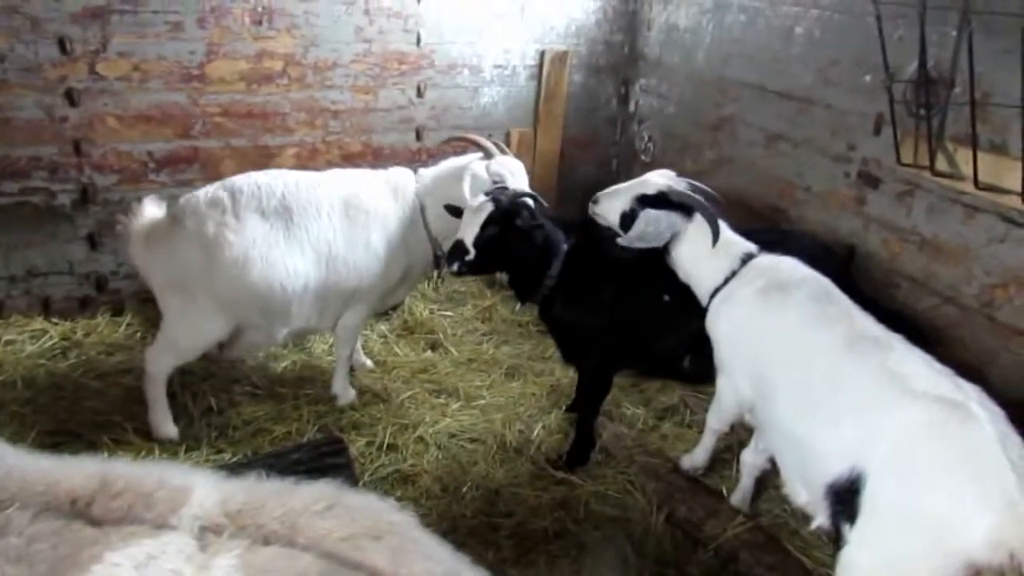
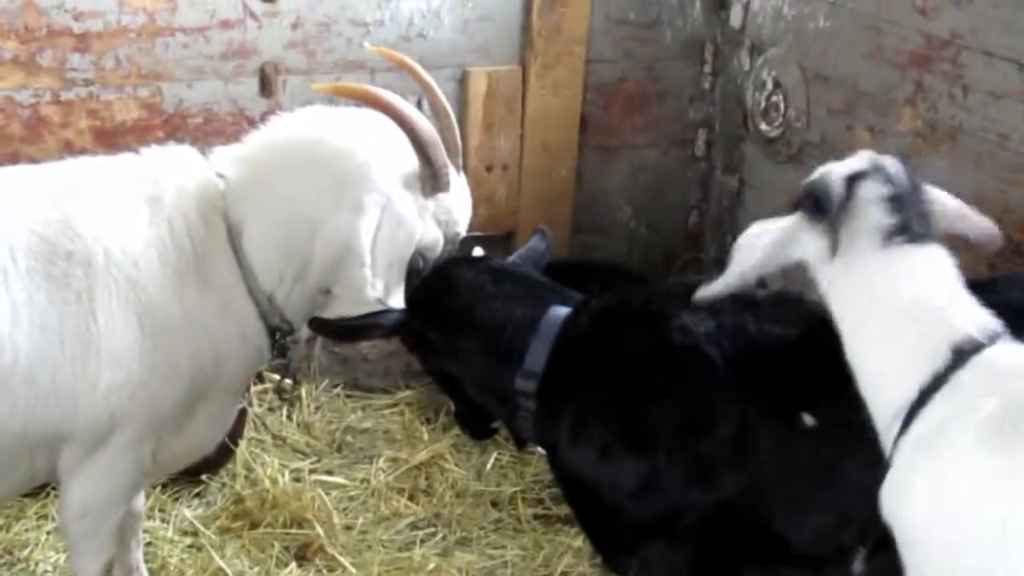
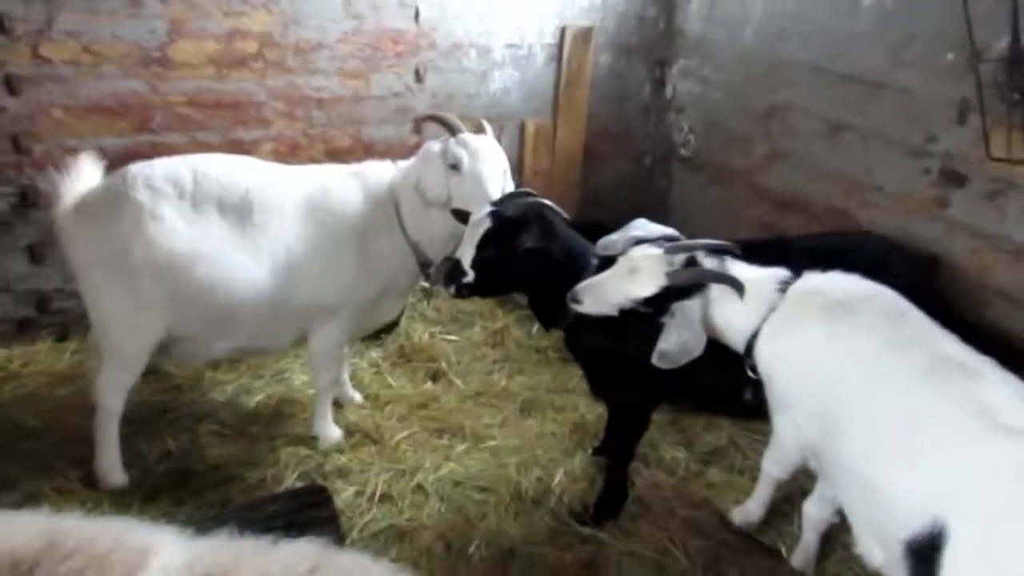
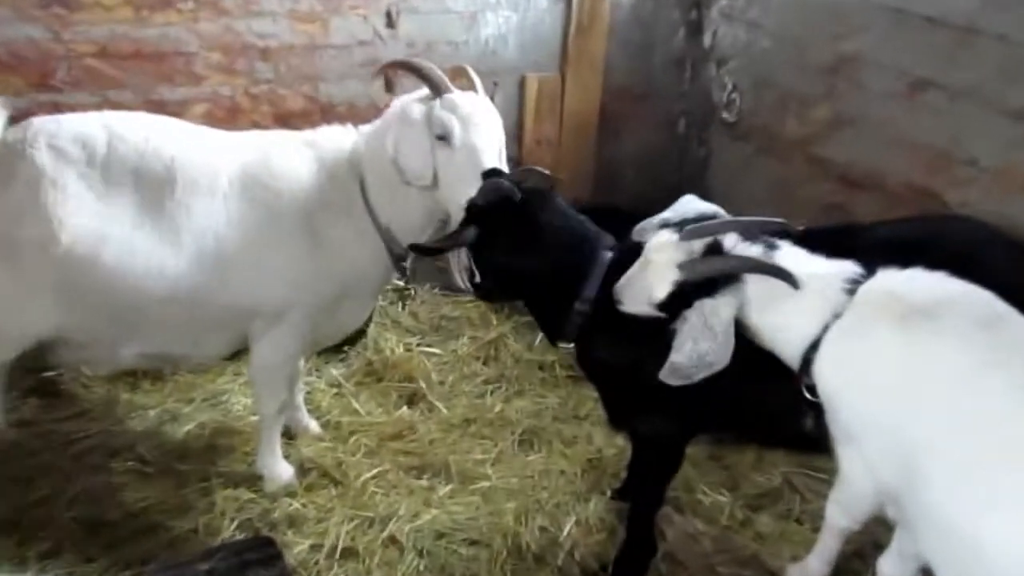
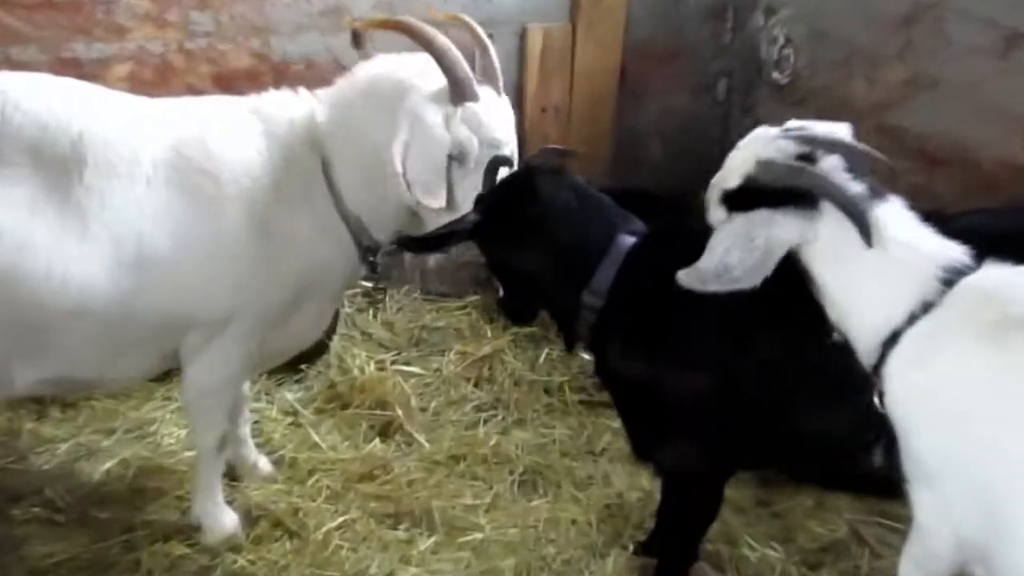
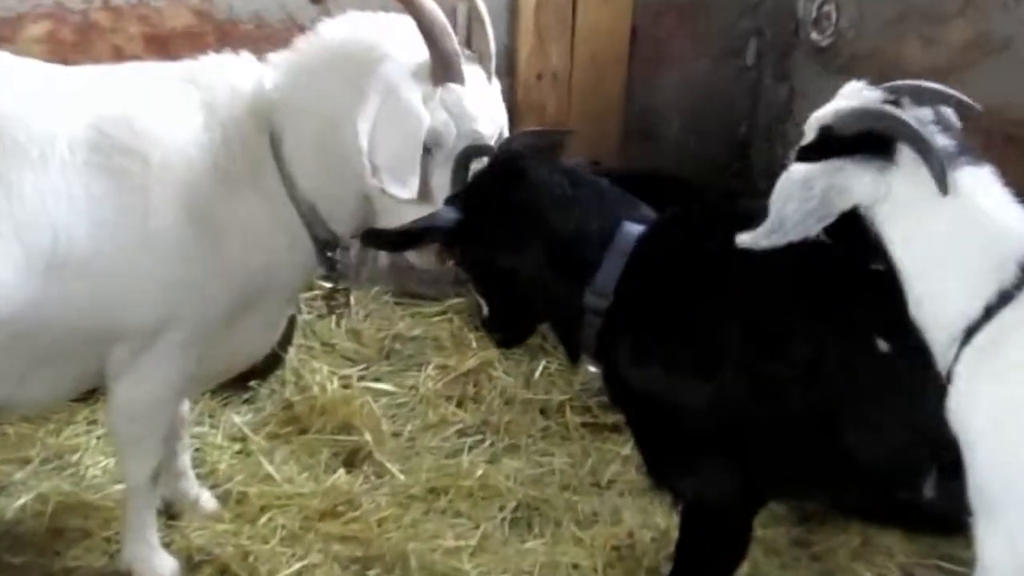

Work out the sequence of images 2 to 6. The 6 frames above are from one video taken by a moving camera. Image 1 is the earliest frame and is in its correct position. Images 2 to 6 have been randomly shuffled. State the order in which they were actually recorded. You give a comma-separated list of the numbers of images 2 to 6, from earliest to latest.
3, 4, 5, 6, 2
